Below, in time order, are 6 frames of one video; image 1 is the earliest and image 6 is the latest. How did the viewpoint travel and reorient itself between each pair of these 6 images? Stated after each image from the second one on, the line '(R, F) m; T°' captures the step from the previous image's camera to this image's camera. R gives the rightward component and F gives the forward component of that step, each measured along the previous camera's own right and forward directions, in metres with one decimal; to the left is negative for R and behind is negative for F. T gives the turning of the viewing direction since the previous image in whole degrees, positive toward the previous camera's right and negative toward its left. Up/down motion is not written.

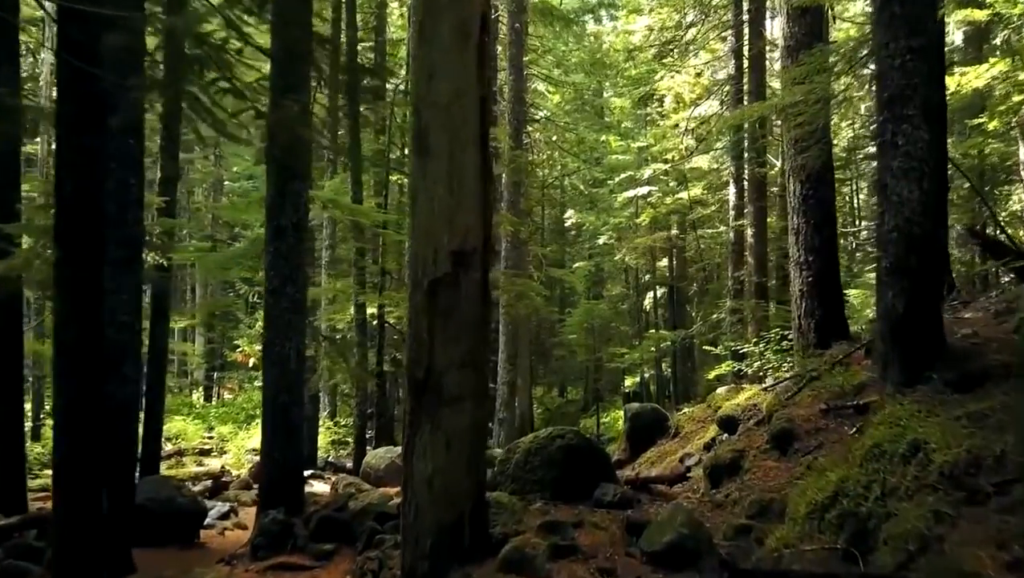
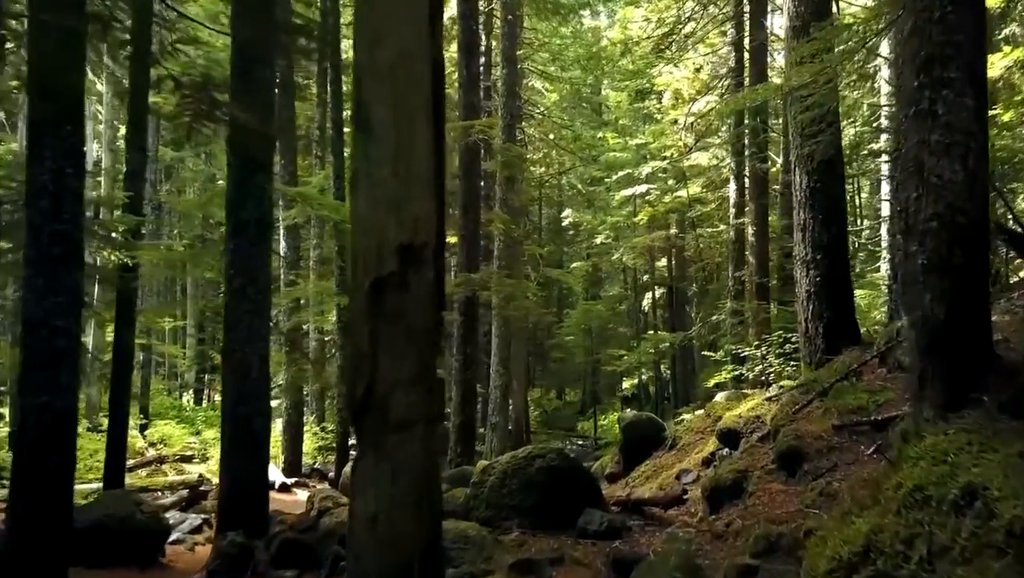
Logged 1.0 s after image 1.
(+0.2, +0.7) m; 0°
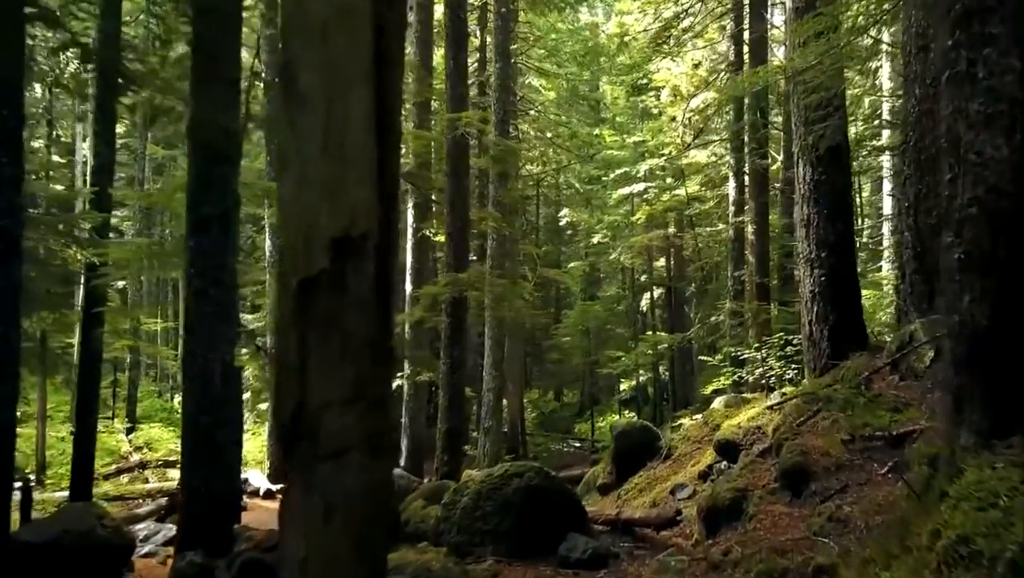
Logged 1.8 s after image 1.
(+0.2, +0.6) m; 0°
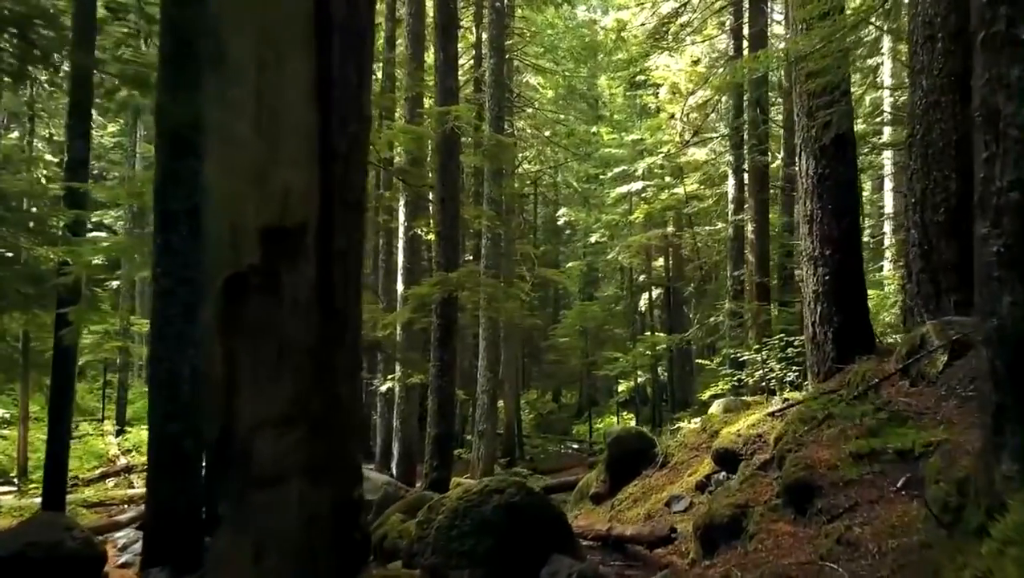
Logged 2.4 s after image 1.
(+0.1, +0.4) m; 0°
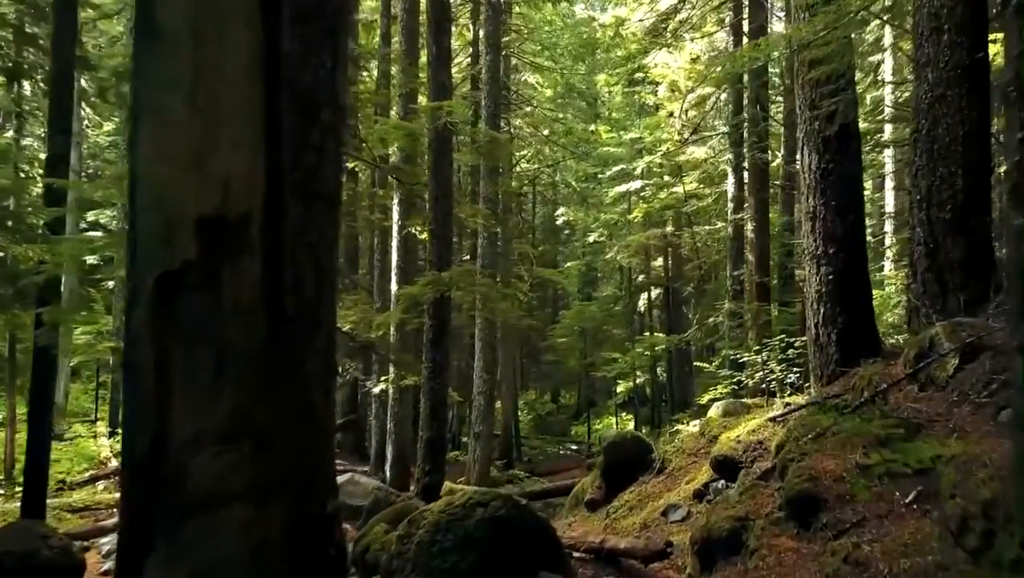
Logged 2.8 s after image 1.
(+0.1, +0.3) m; 0°
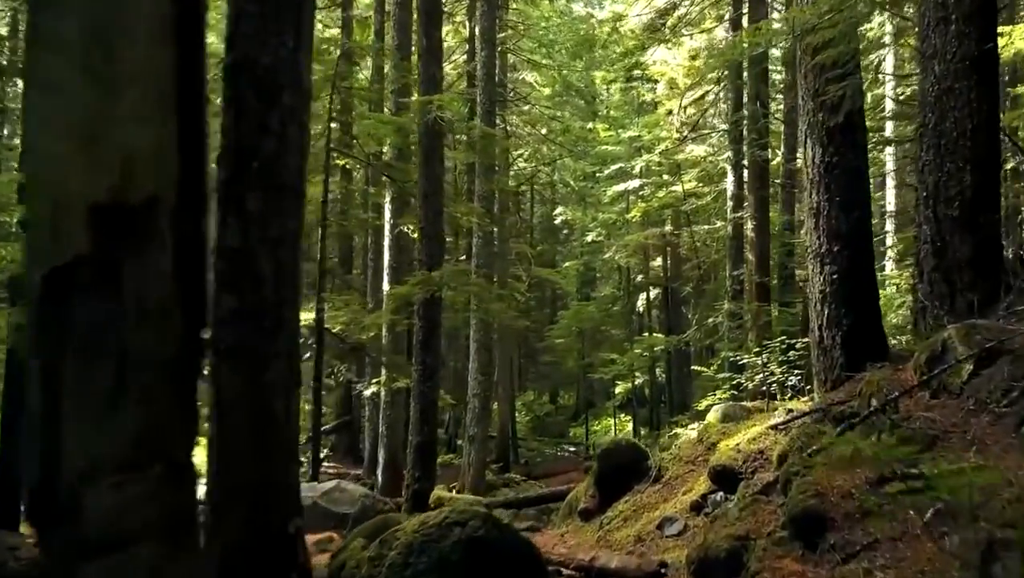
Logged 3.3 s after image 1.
(+0.1, +0.4) m; 0°
